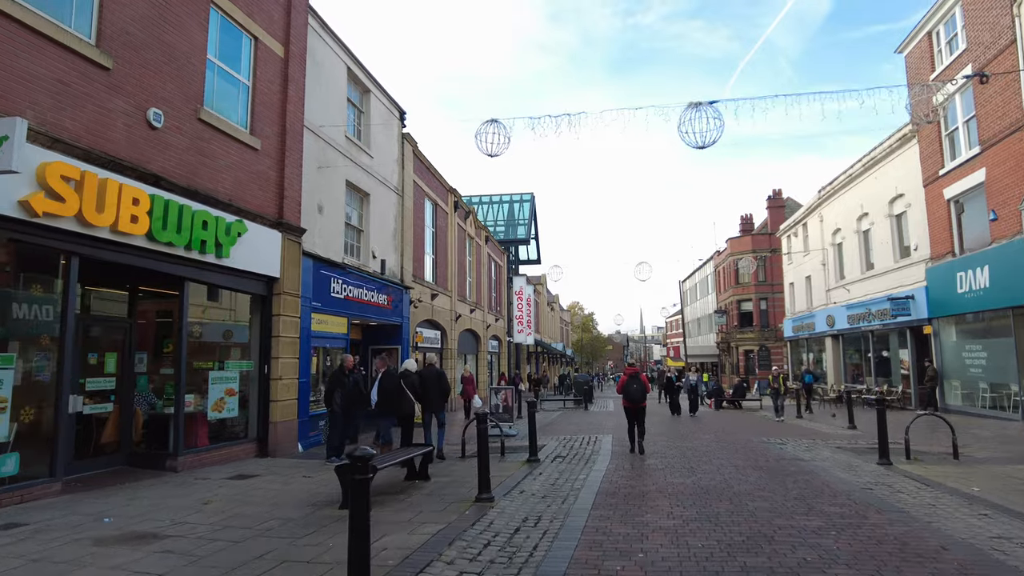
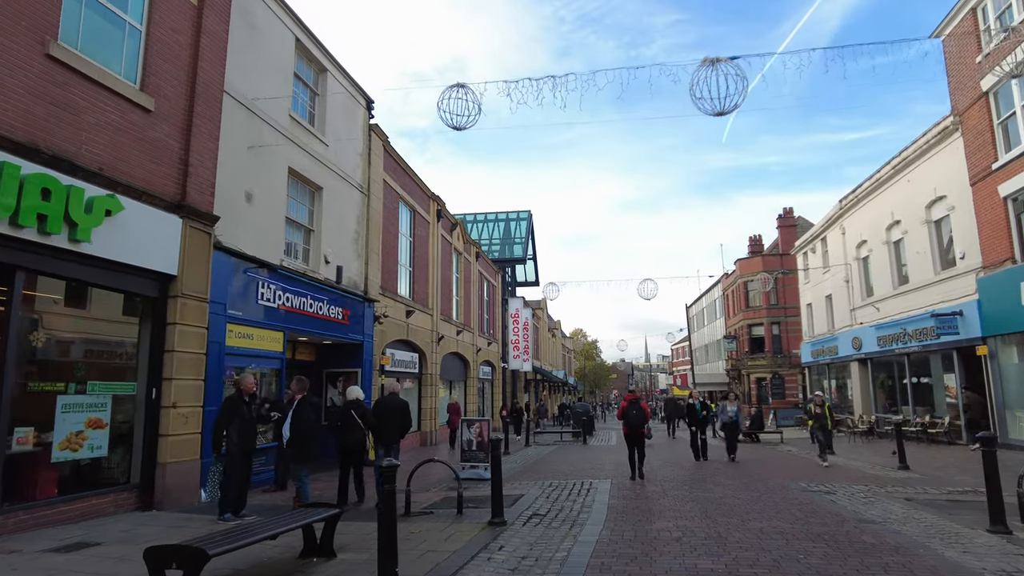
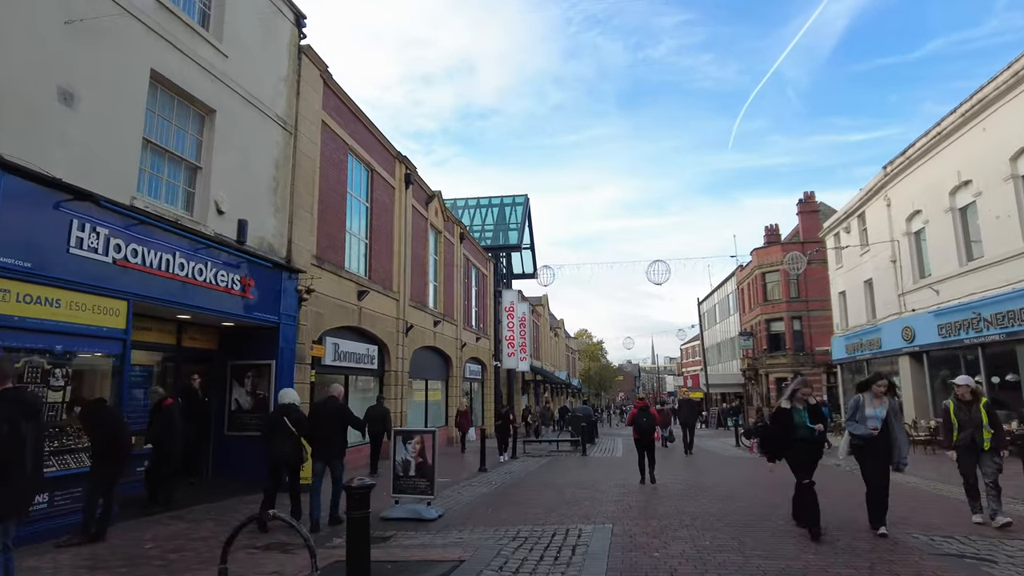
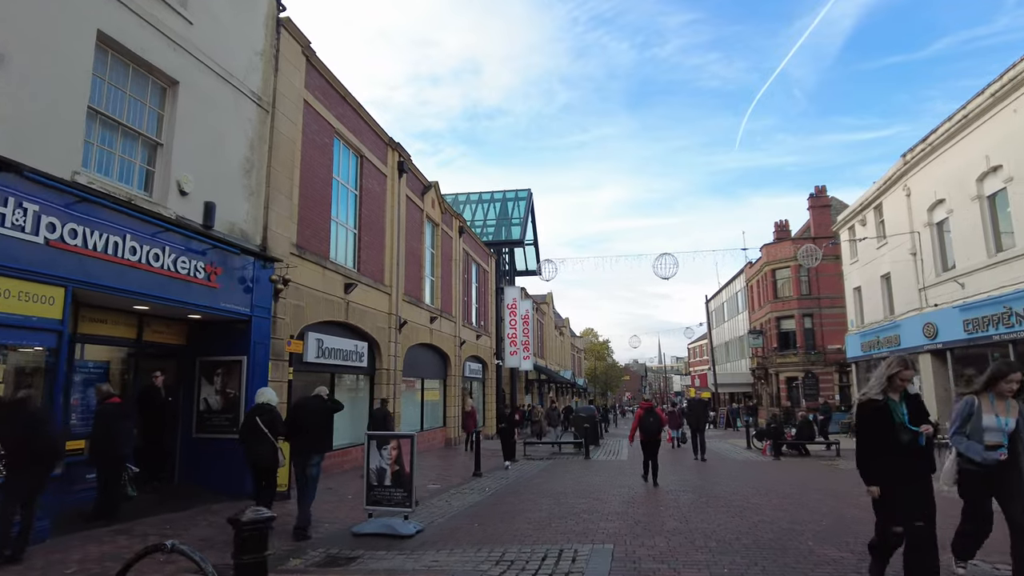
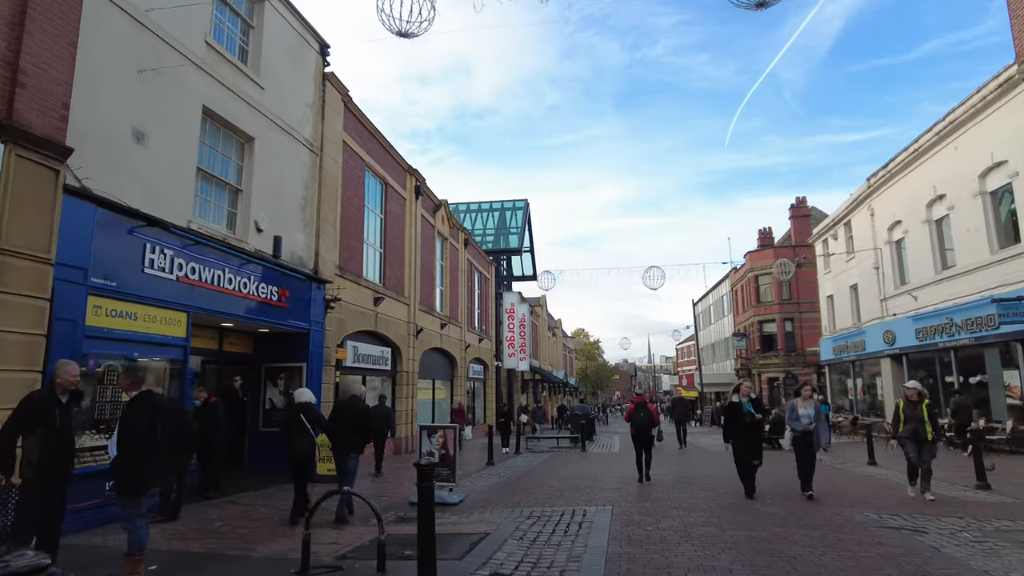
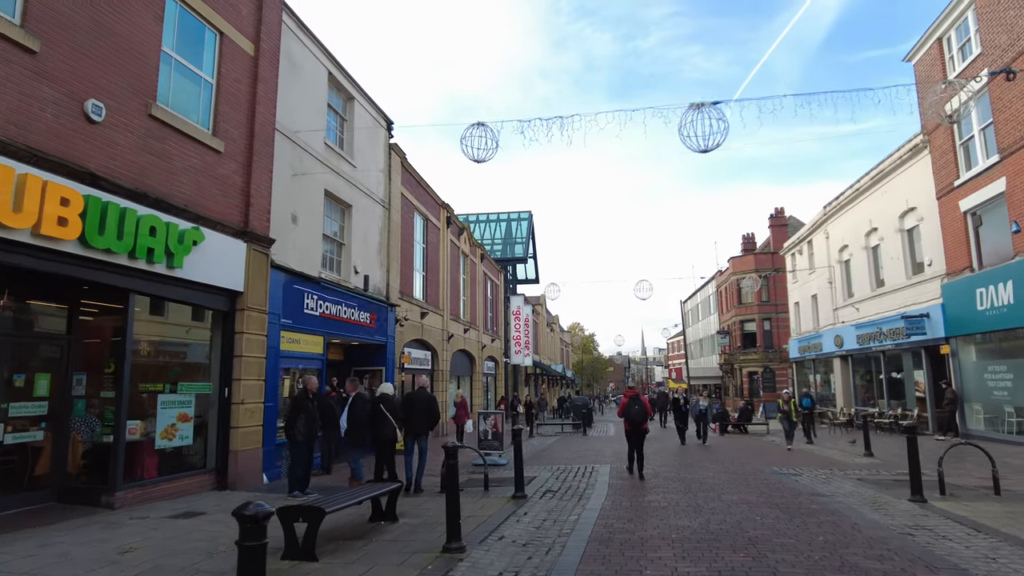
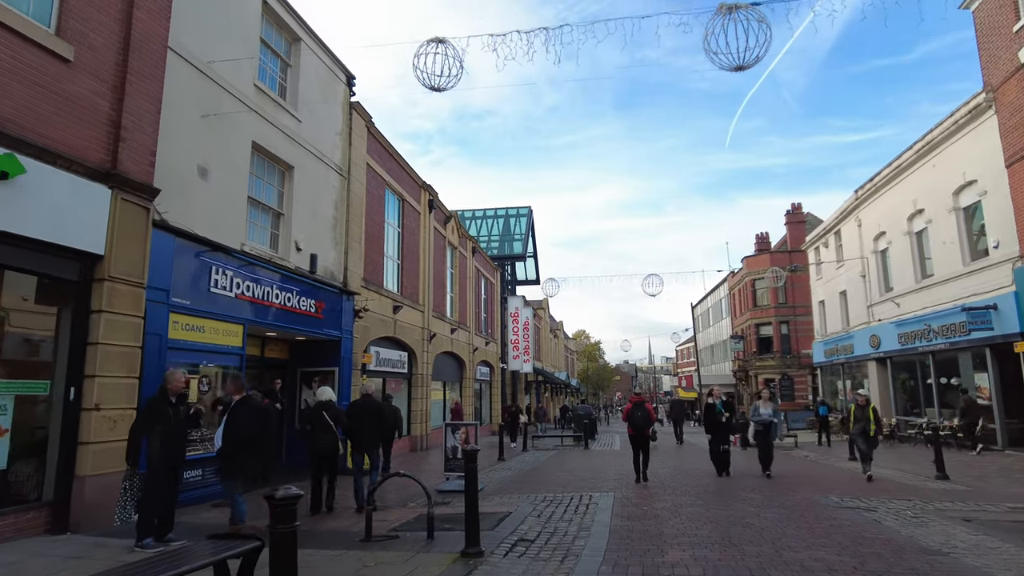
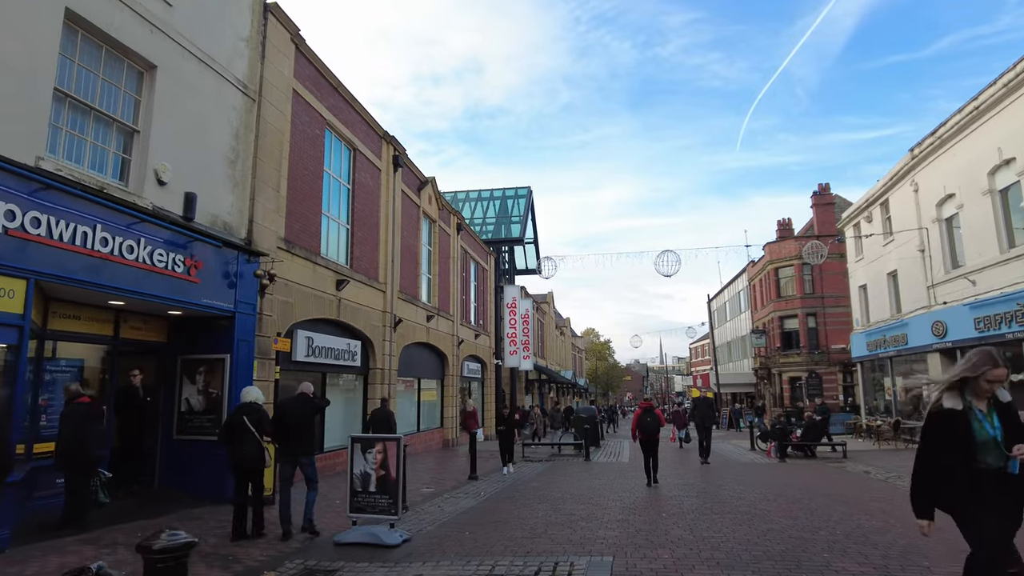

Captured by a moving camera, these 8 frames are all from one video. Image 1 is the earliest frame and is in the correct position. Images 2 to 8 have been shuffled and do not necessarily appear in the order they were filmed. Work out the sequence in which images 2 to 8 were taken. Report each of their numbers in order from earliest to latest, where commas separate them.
6, 2, 7, 5, 3, 4, 8
